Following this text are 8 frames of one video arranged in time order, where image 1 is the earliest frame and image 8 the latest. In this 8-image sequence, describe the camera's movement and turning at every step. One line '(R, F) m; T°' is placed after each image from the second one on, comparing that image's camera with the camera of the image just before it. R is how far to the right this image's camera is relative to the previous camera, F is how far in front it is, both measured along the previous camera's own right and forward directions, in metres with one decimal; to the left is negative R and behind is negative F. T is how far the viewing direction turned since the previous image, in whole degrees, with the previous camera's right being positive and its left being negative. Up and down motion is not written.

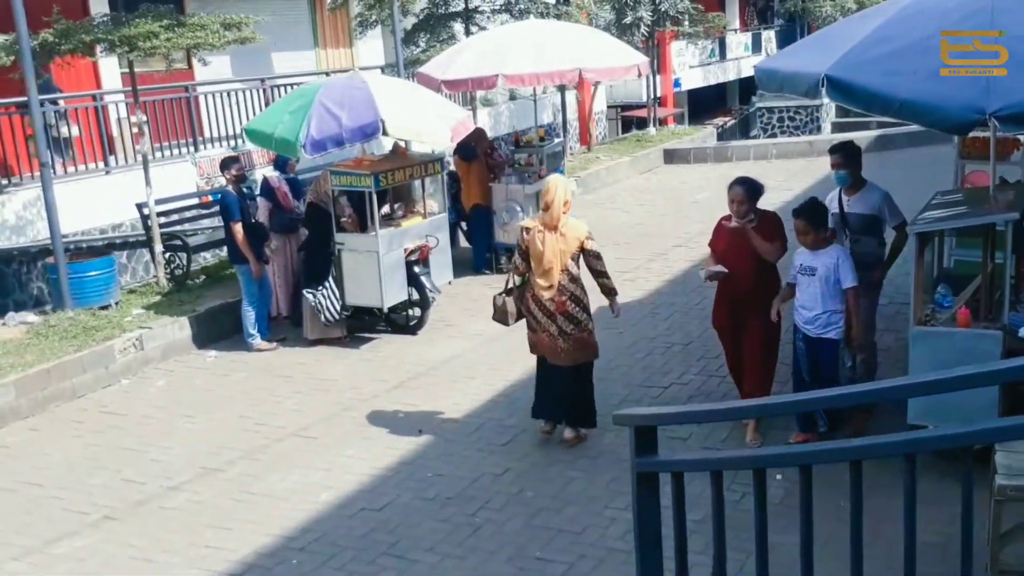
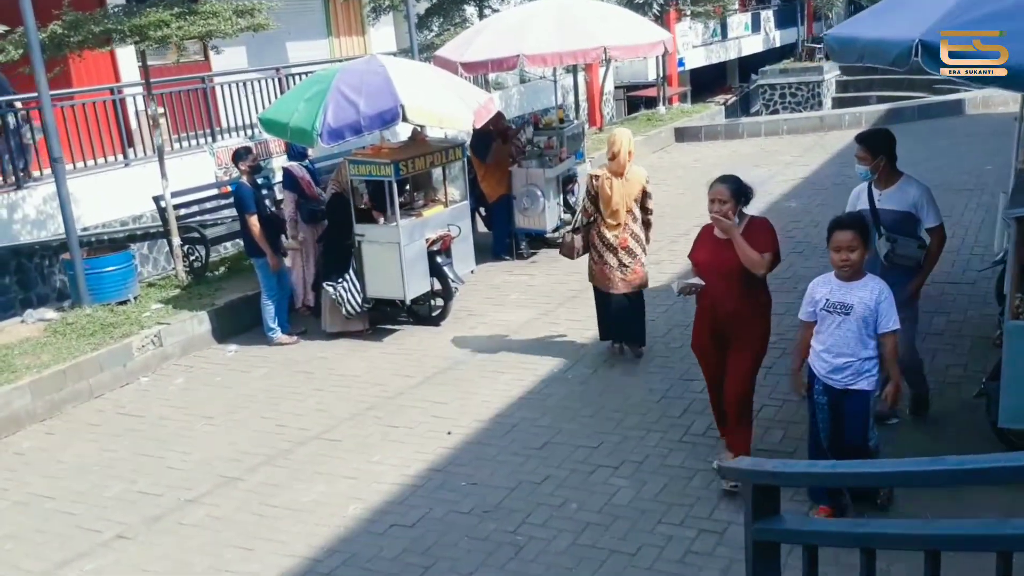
(-0.1, +0.2) m; -1°
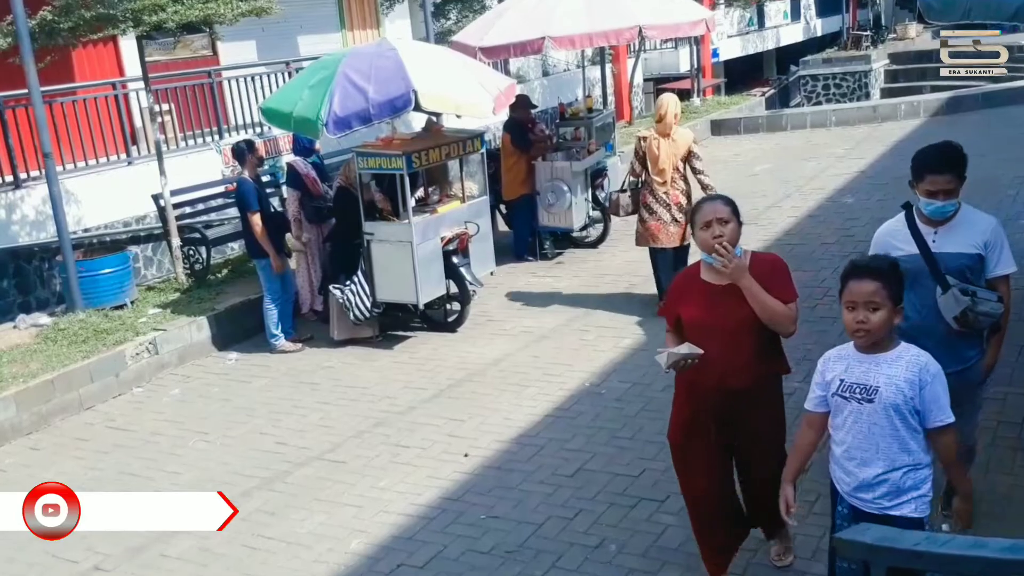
(0.0, +0.7) m; -1°
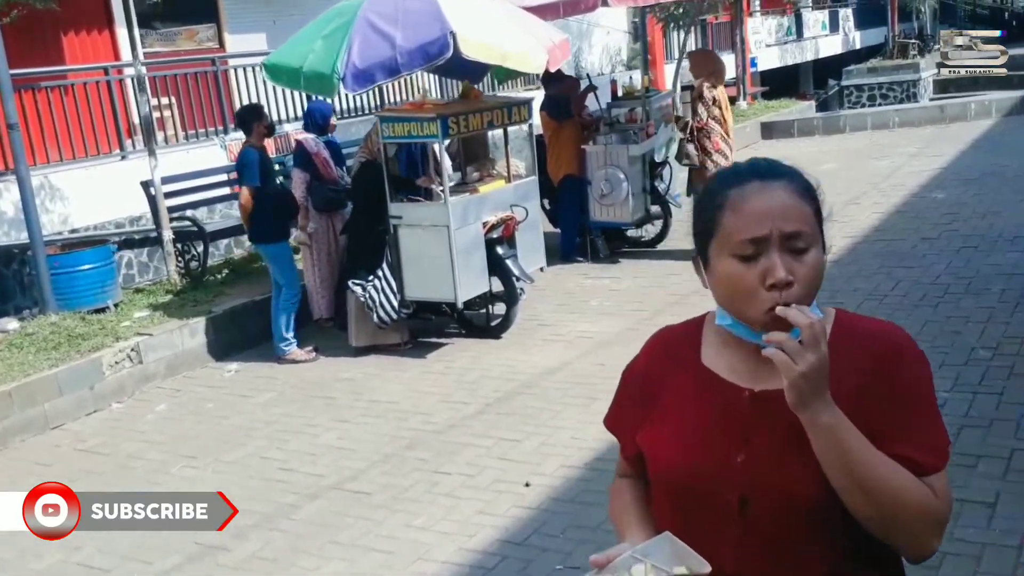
(-0.3, +1.3) m; -1°
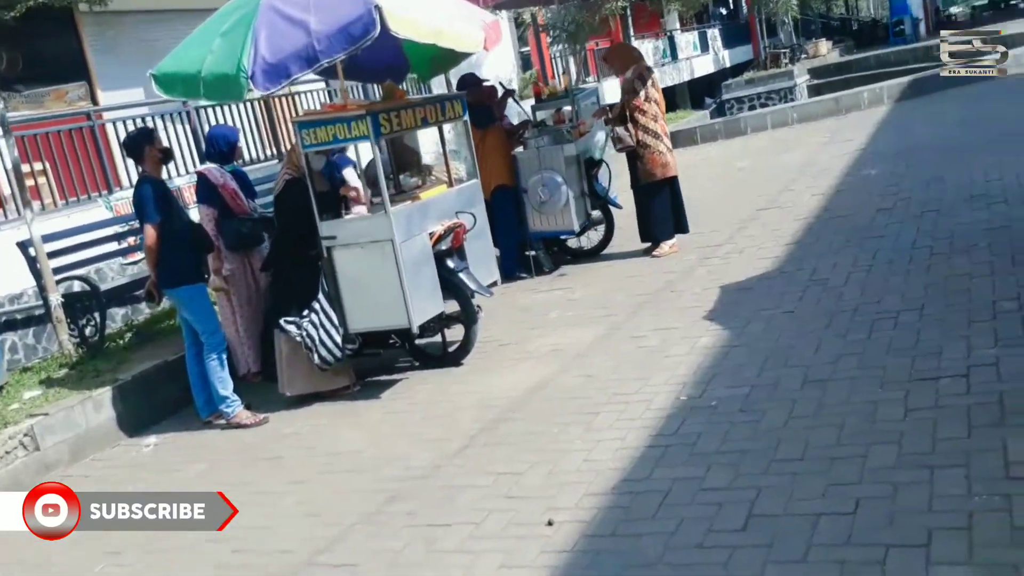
(-0.3, +0.8) m; +6°
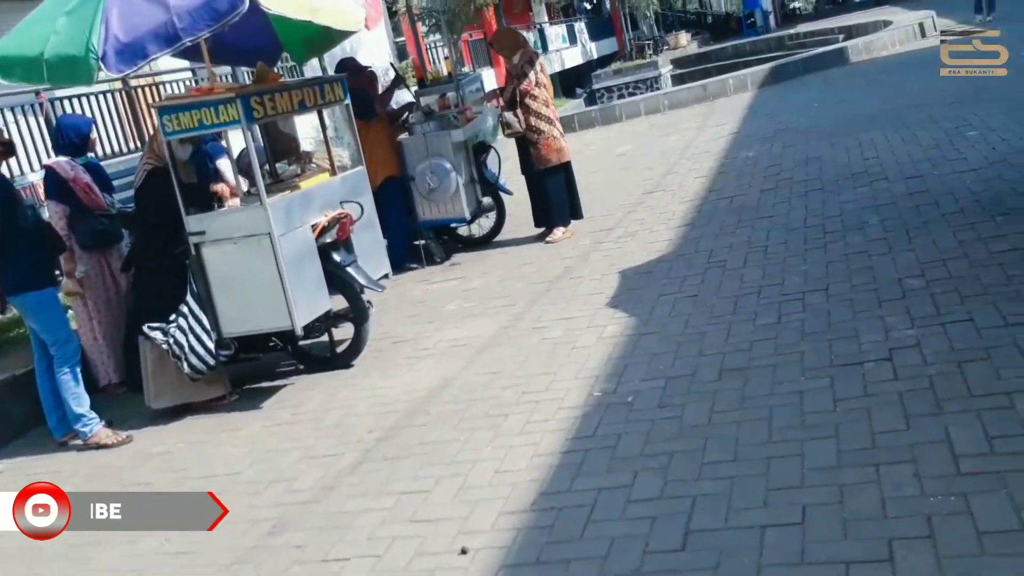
(0.0, +0.4) m; +7°
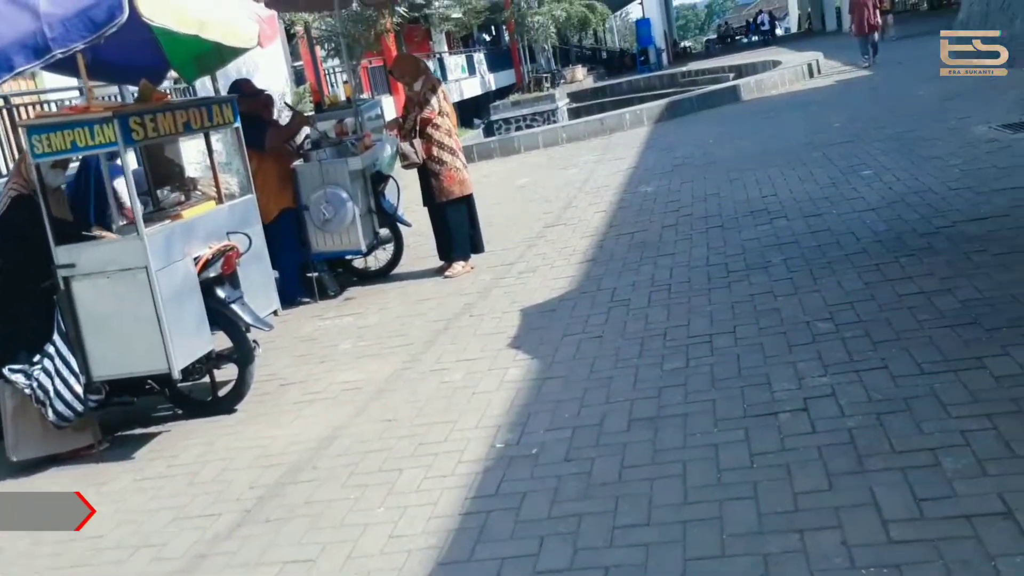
(0.0, +0.3) m; +6°
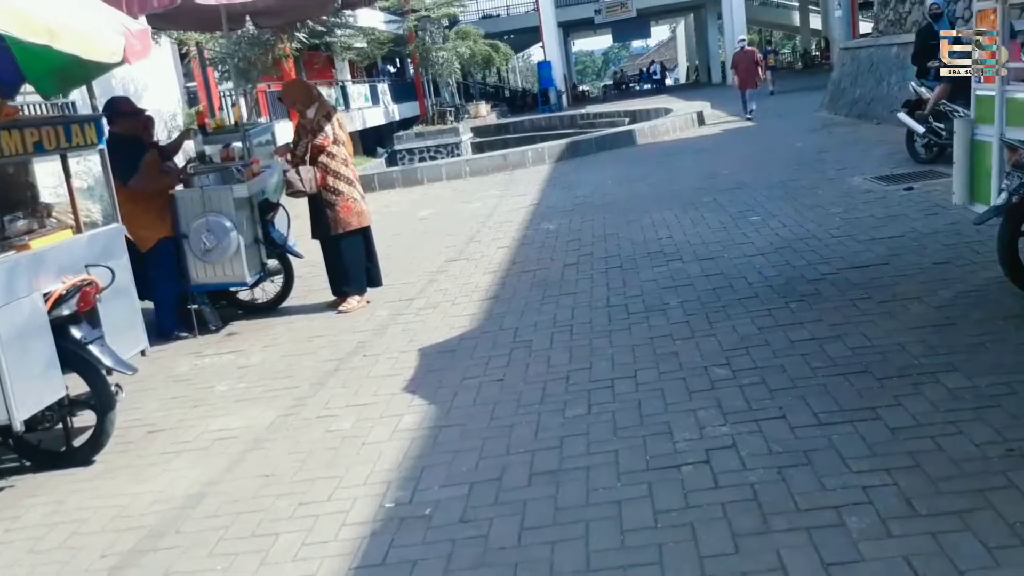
(0.0, +0.3) m; +6°
